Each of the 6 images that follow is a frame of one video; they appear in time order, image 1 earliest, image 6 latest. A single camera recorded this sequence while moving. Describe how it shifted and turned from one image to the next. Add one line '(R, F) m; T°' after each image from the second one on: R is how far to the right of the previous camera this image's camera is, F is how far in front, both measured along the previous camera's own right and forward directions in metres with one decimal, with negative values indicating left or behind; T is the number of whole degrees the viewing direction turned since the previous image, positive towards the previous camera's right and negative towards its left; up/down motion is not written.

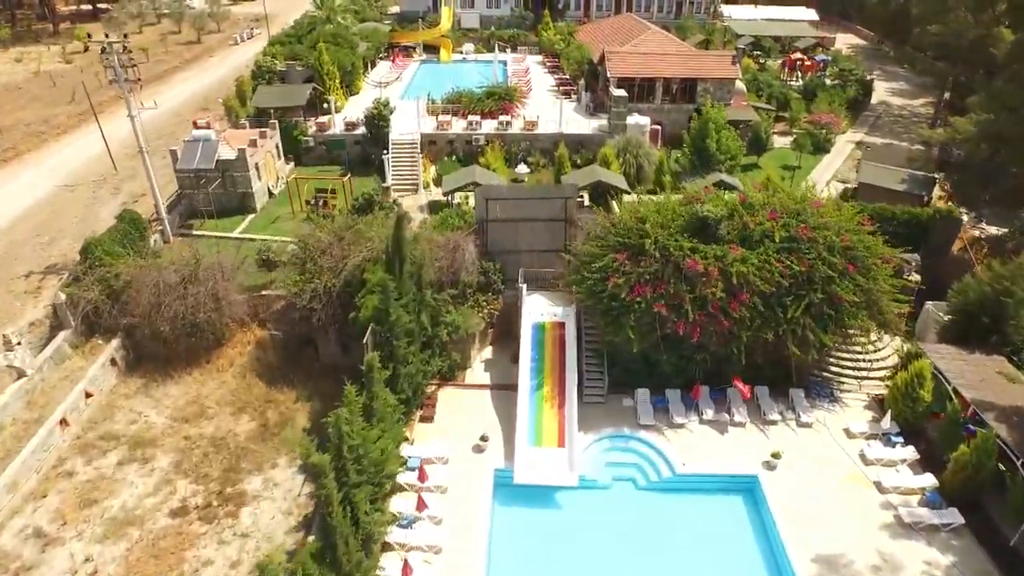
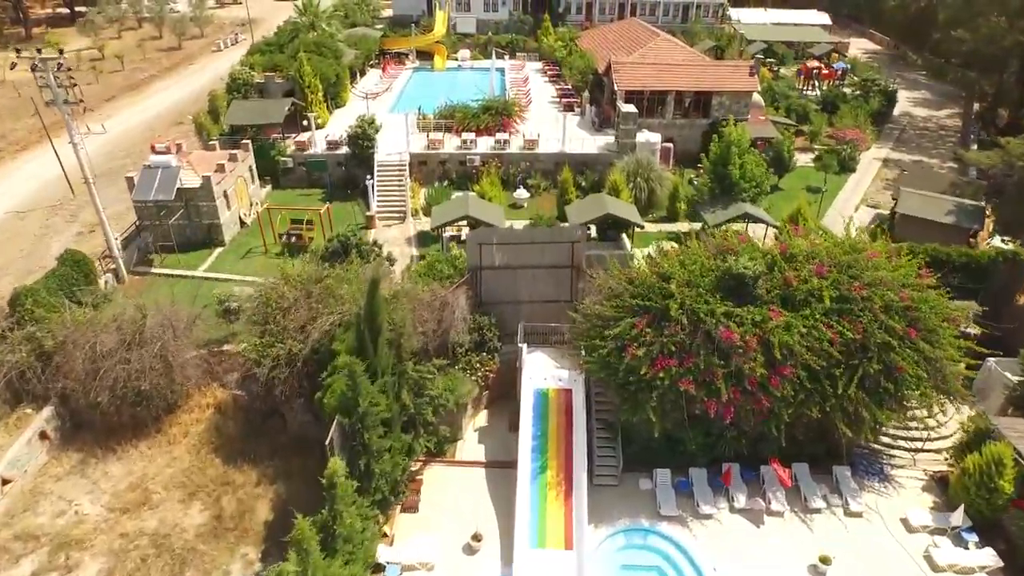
(0.0, +3.4) m; 0°
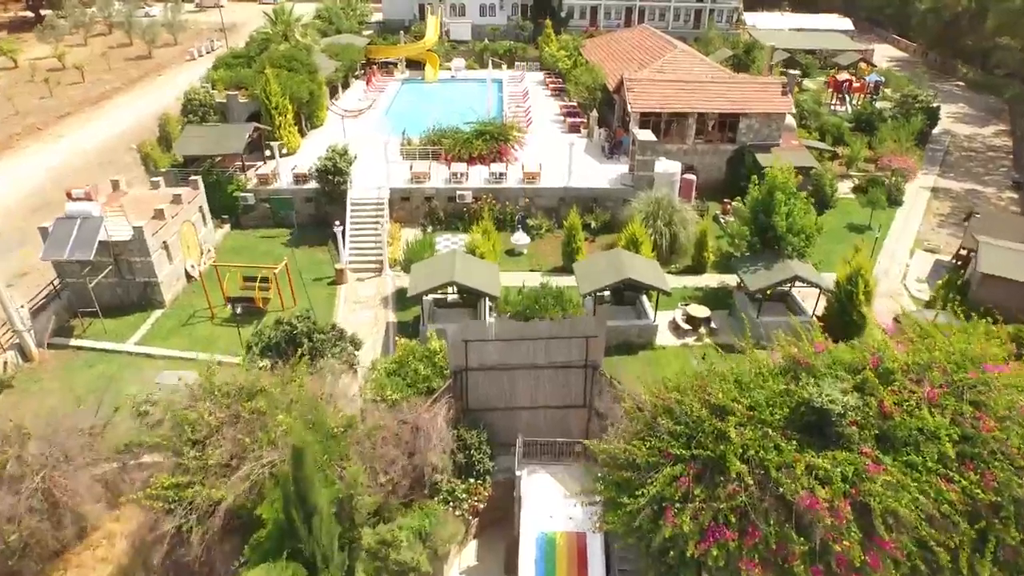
(+0.1, +4.9) m; 0°
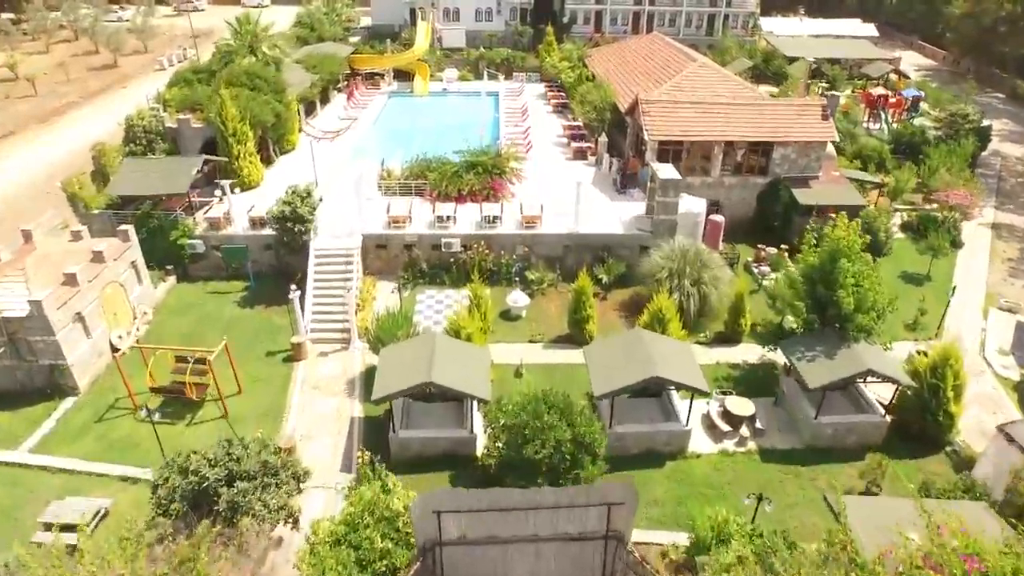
(+0.1, +4.7) m; 0°
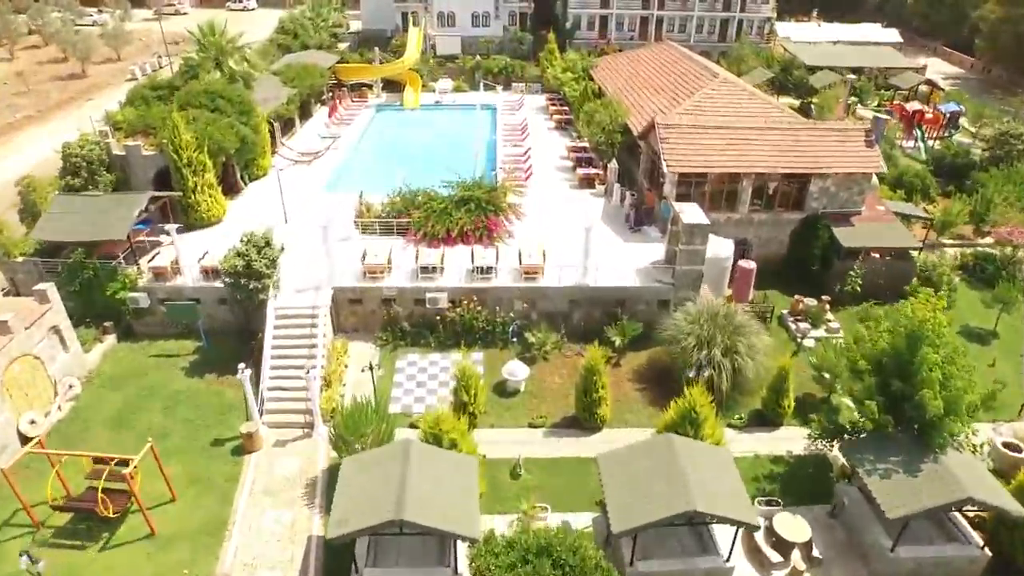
(+0.1, +3.8) m; 0°
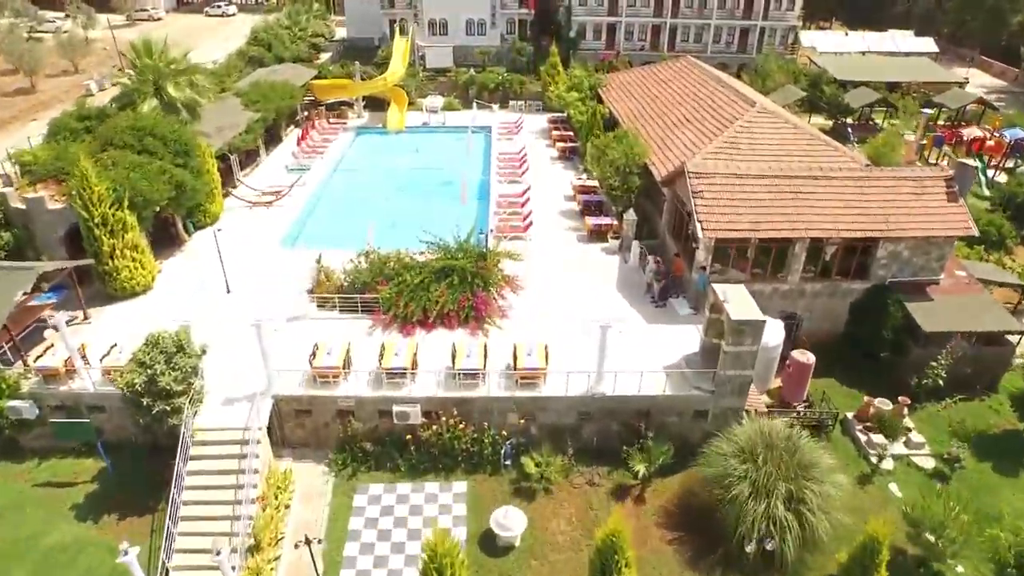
(+0.2, +5.0) m; 0°
